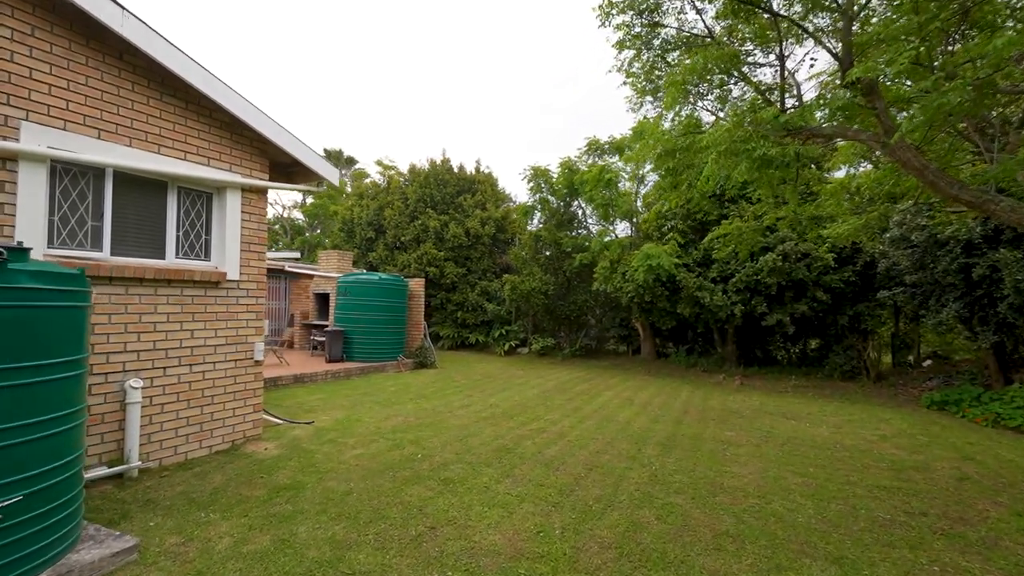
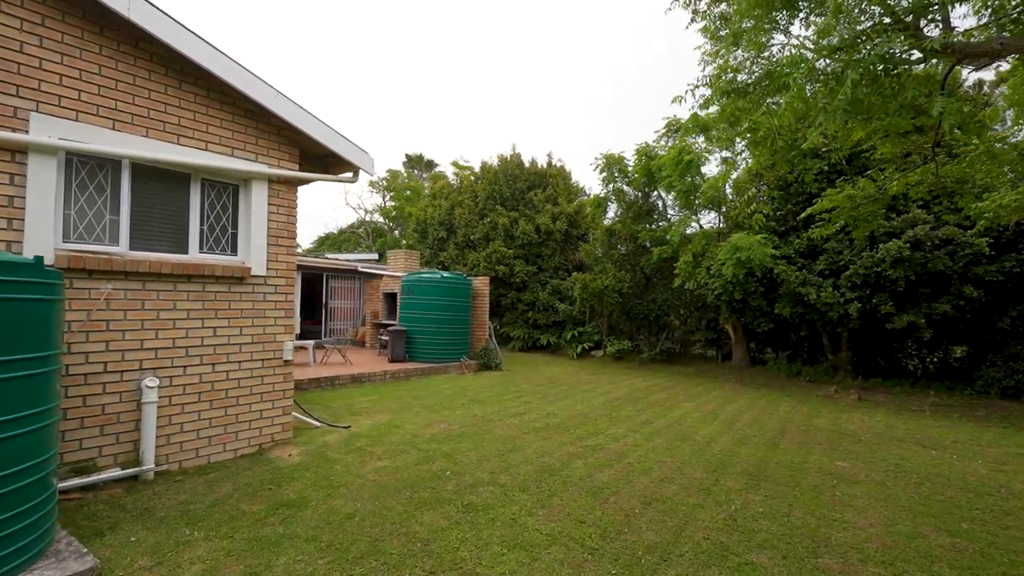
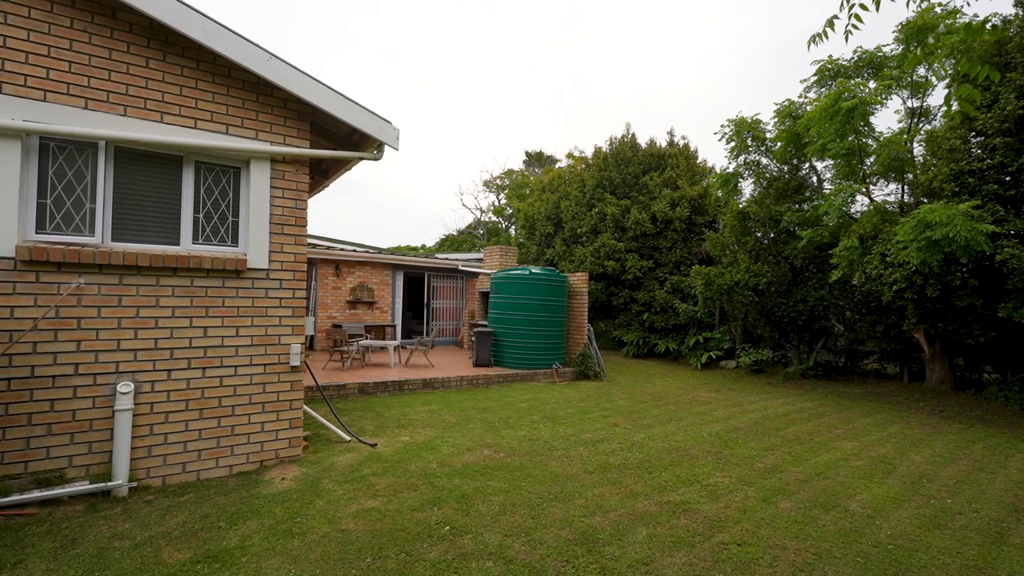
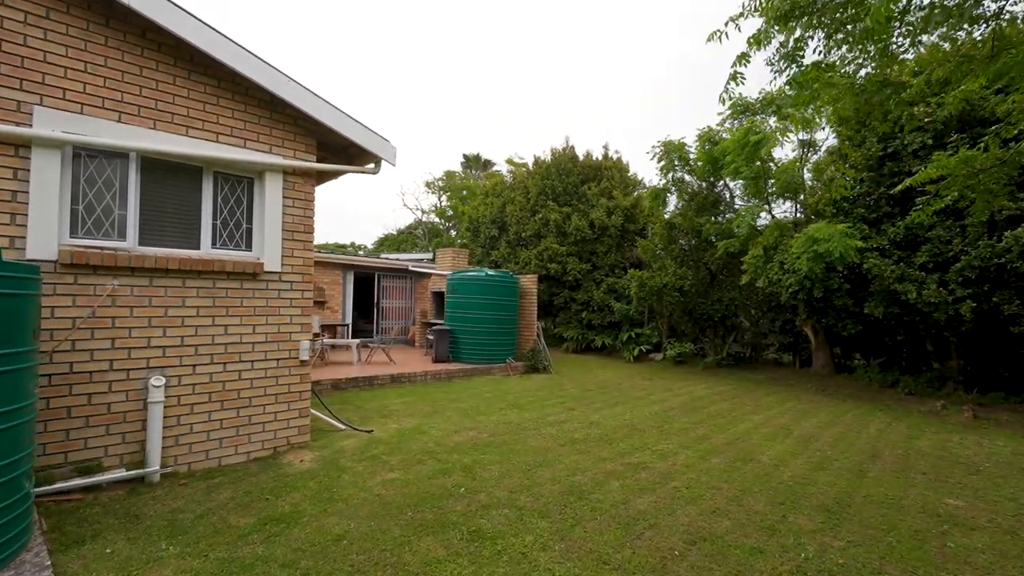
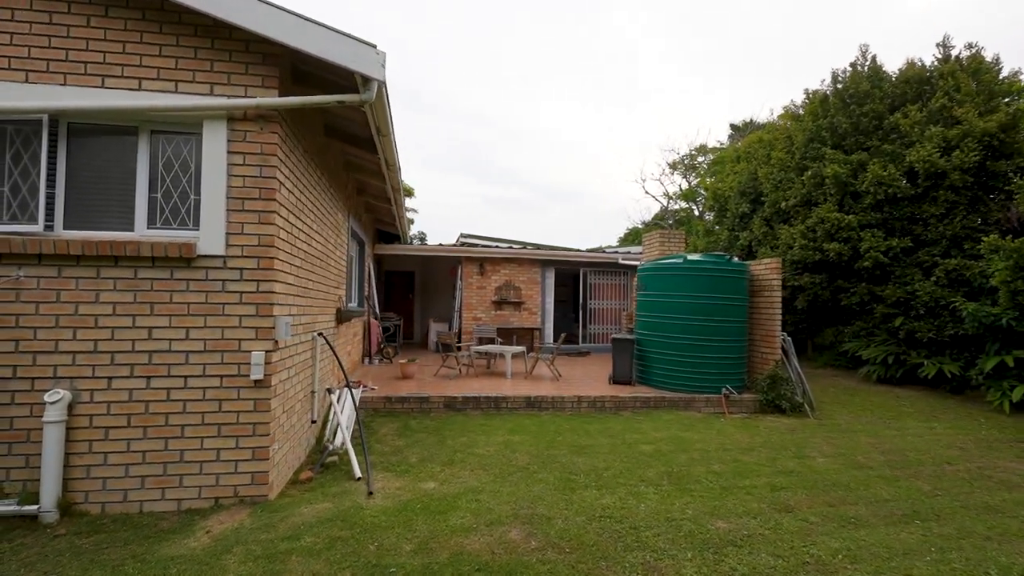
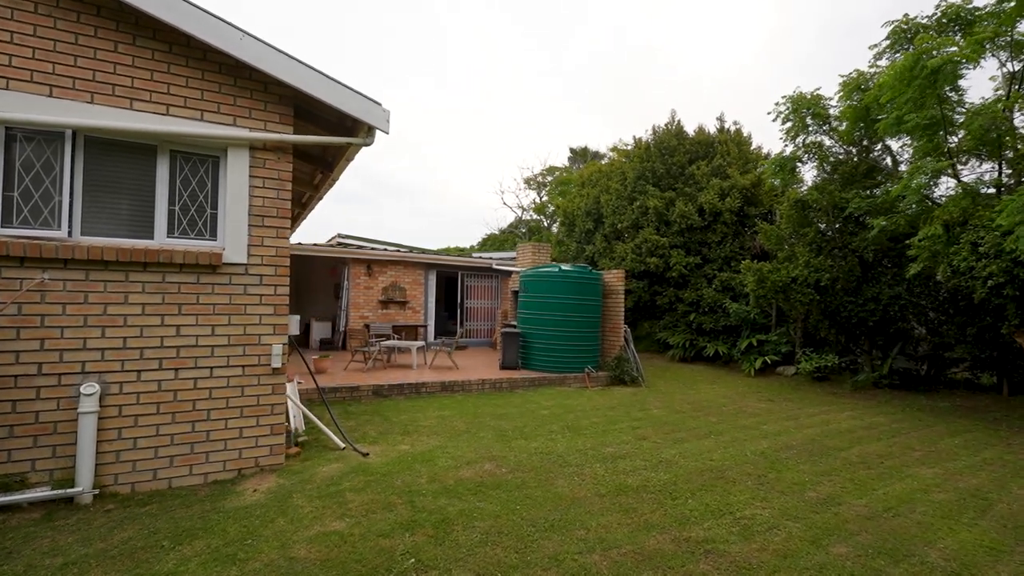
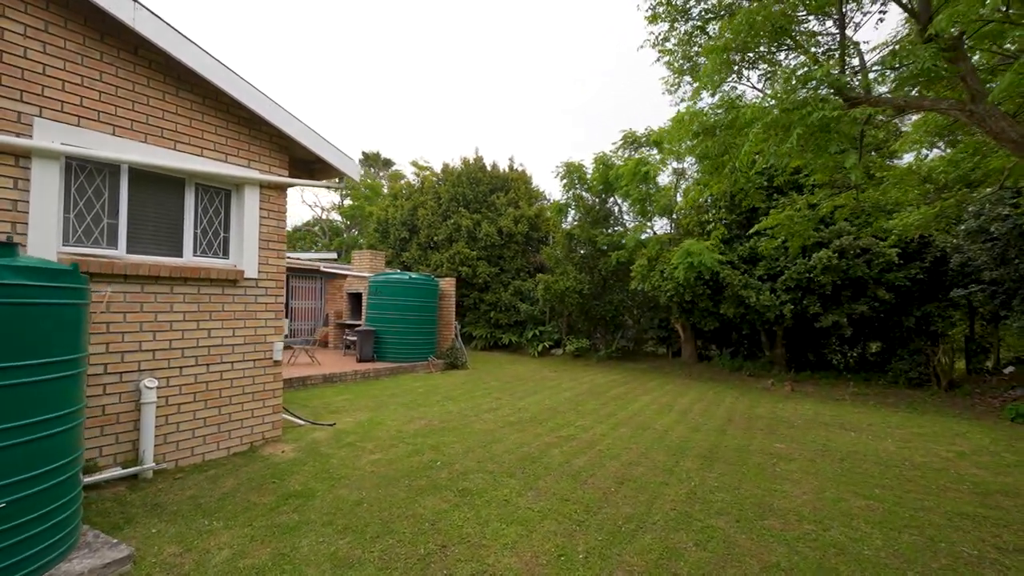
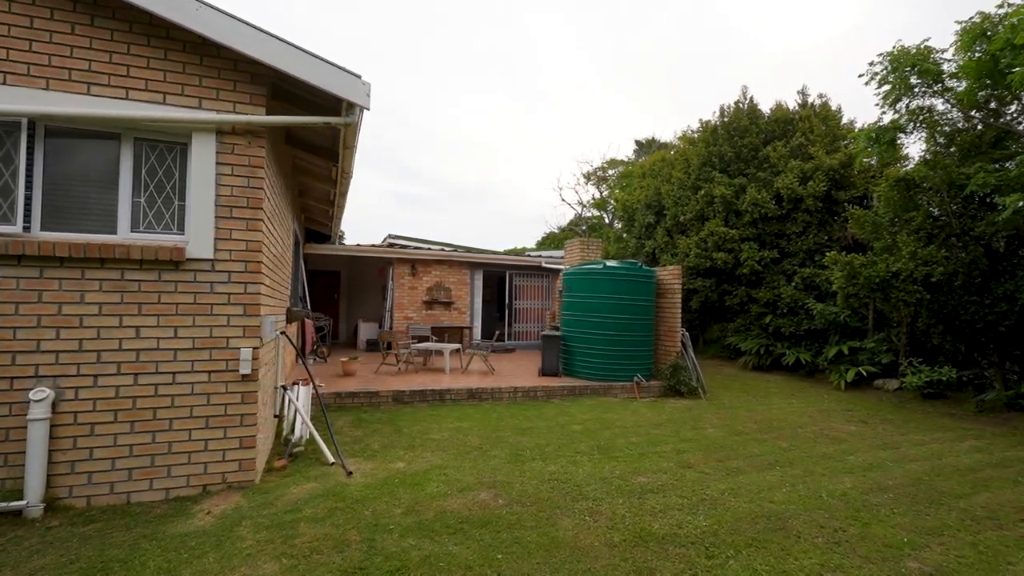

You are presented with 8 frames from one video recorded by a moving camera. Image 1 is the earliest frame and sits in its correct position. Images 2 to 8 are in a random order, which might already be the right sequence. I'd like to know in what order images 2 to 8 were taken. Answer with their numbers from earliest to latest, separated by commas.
7, 2, 4, 3, 6, 8, 5
